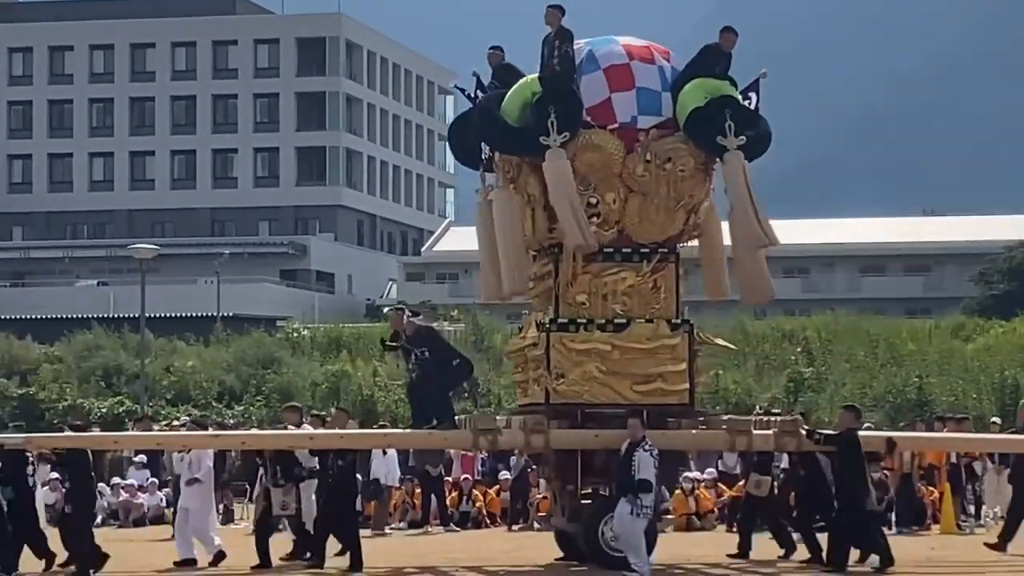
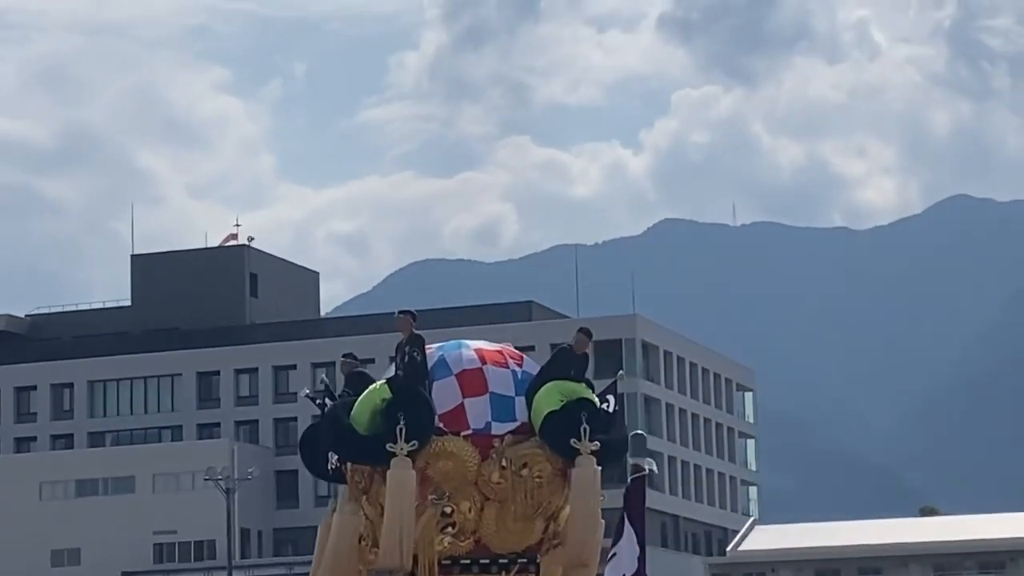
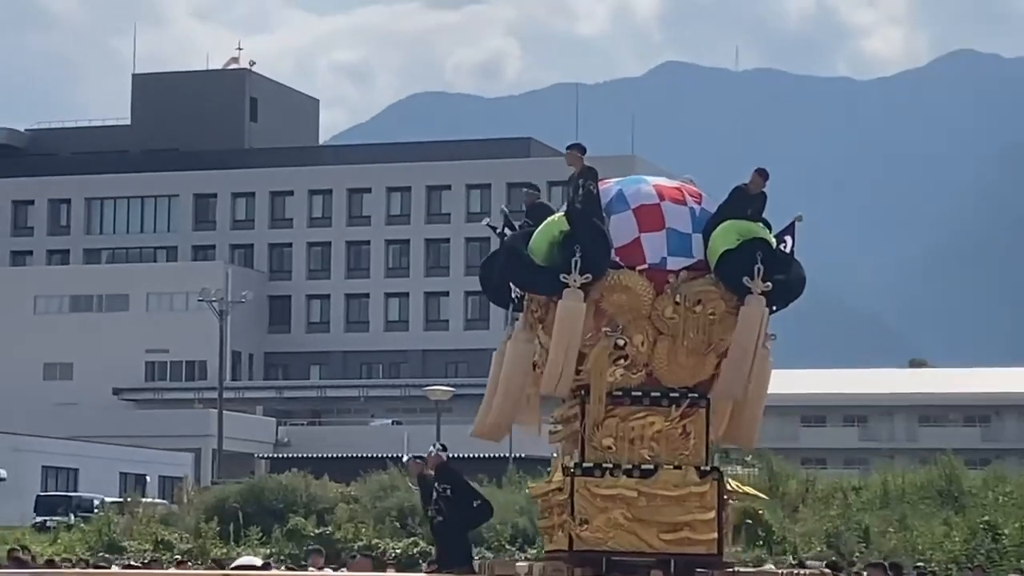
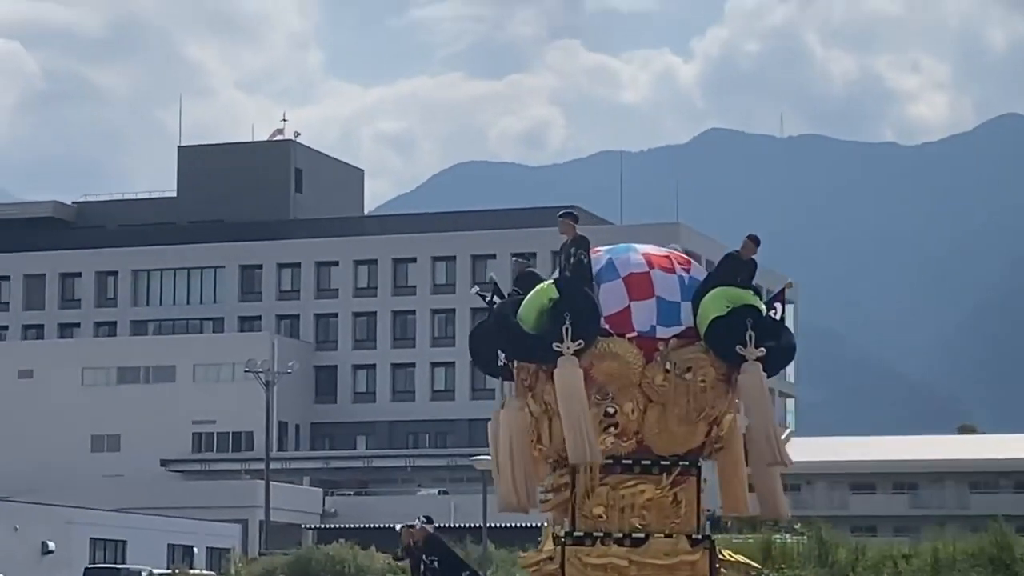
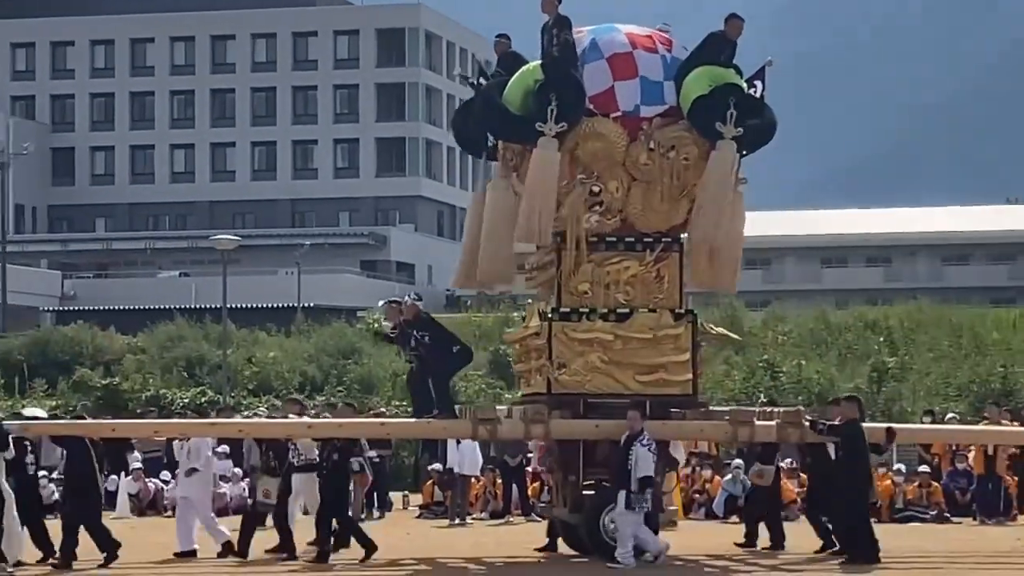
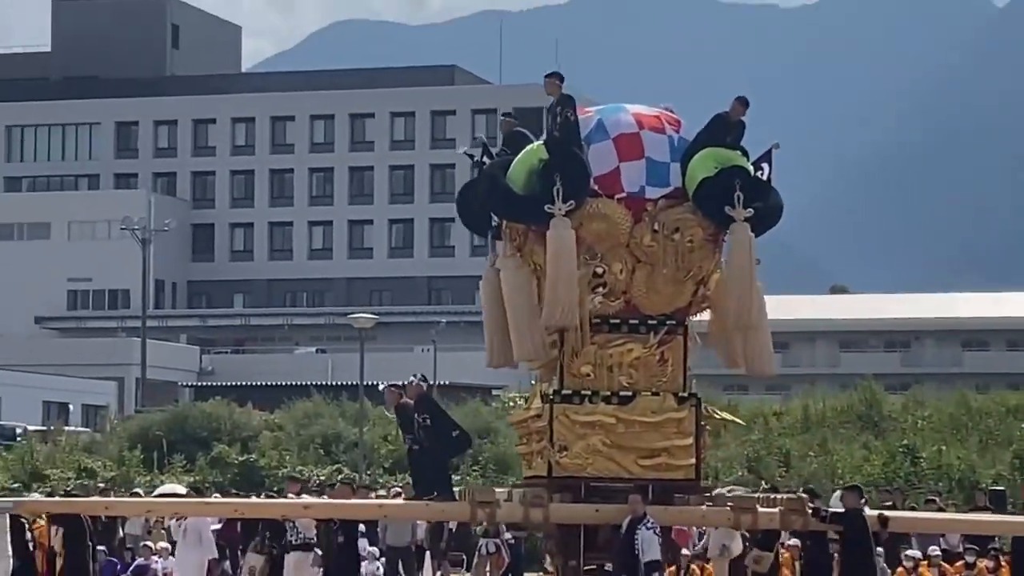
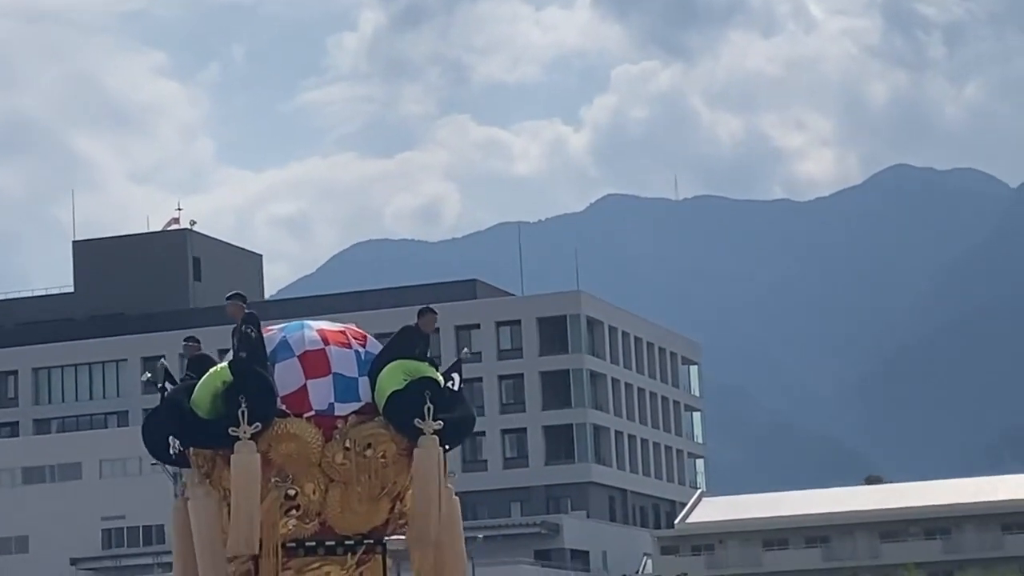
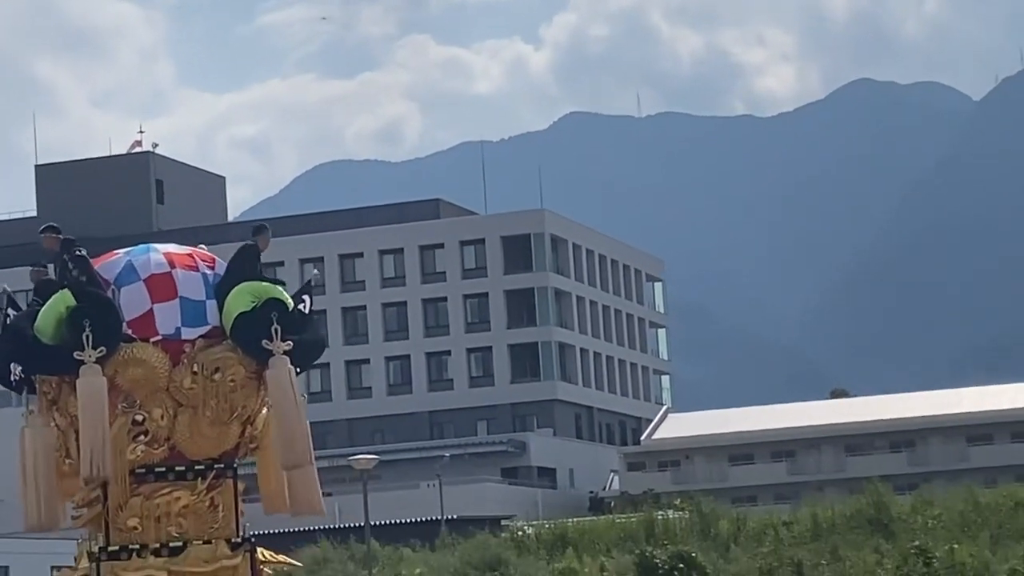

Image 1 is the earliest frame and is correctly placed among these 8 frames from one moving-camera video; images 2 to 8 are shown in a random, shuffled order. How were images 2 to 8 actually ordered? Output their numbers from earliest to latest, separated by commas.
5, 6, 3, 4, 2, 7, 8
